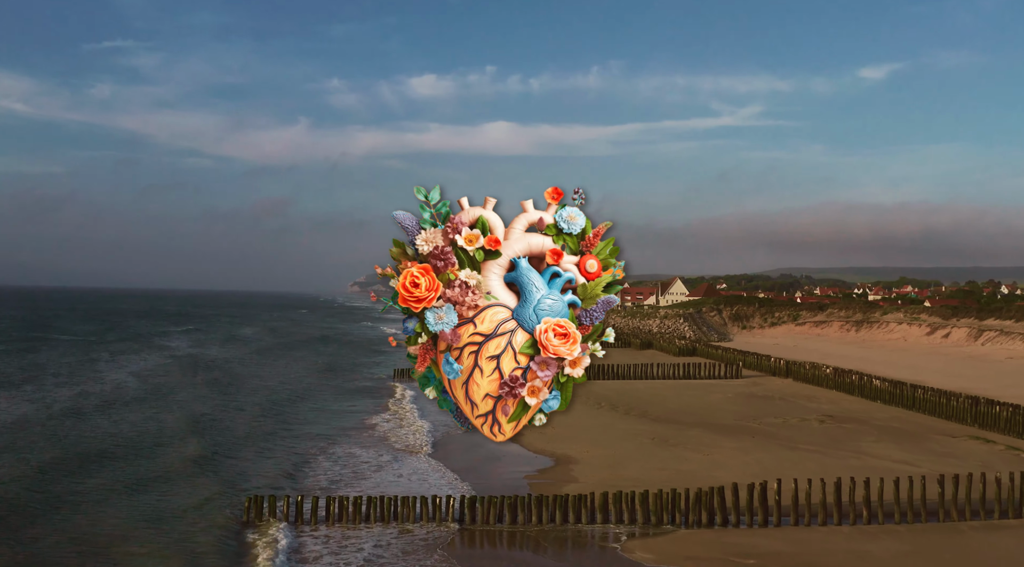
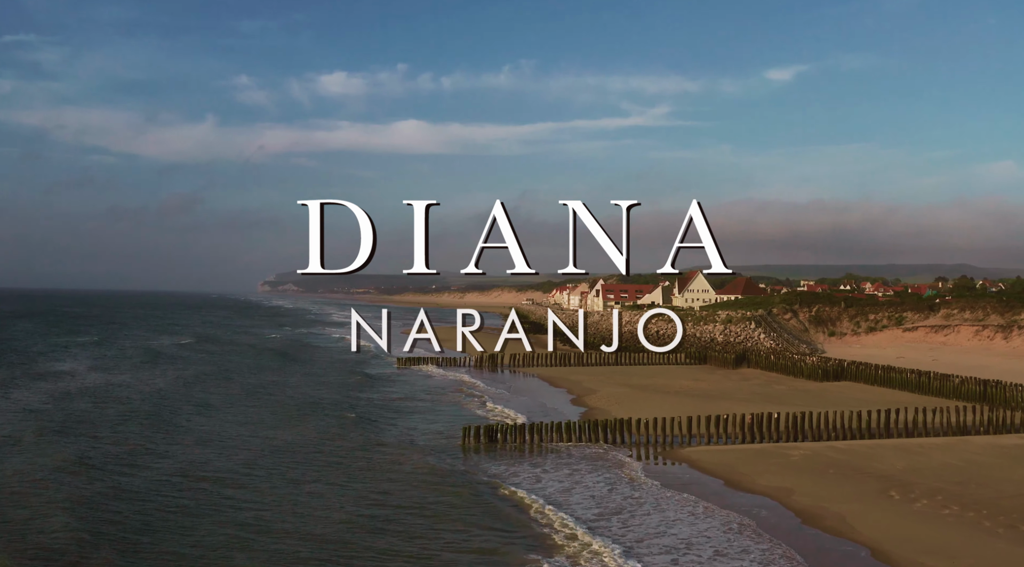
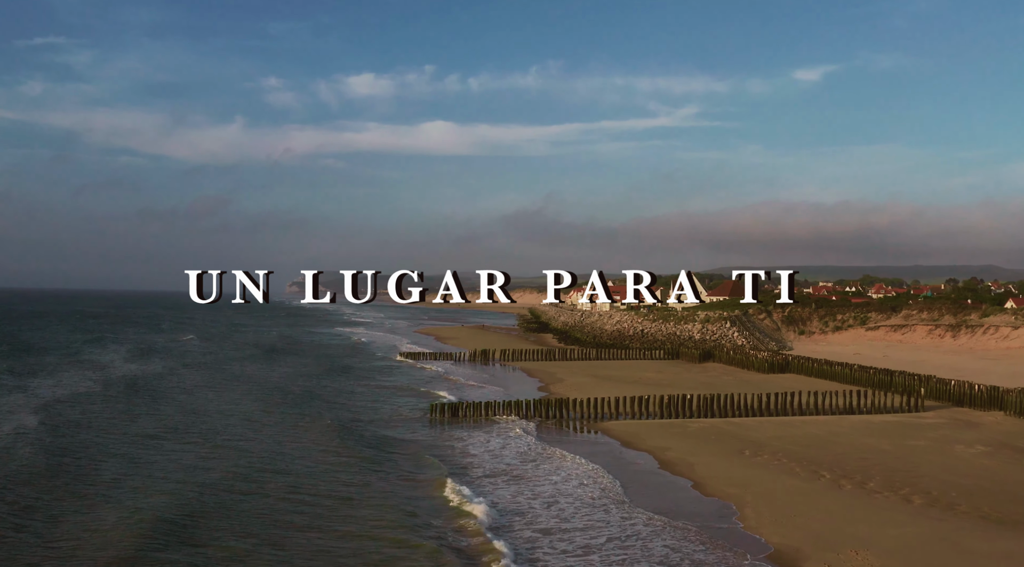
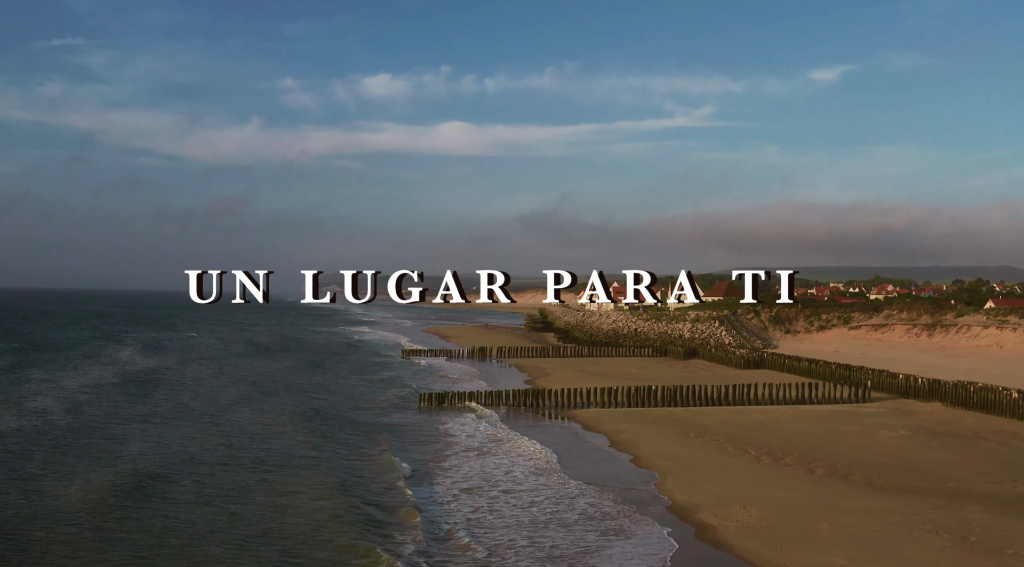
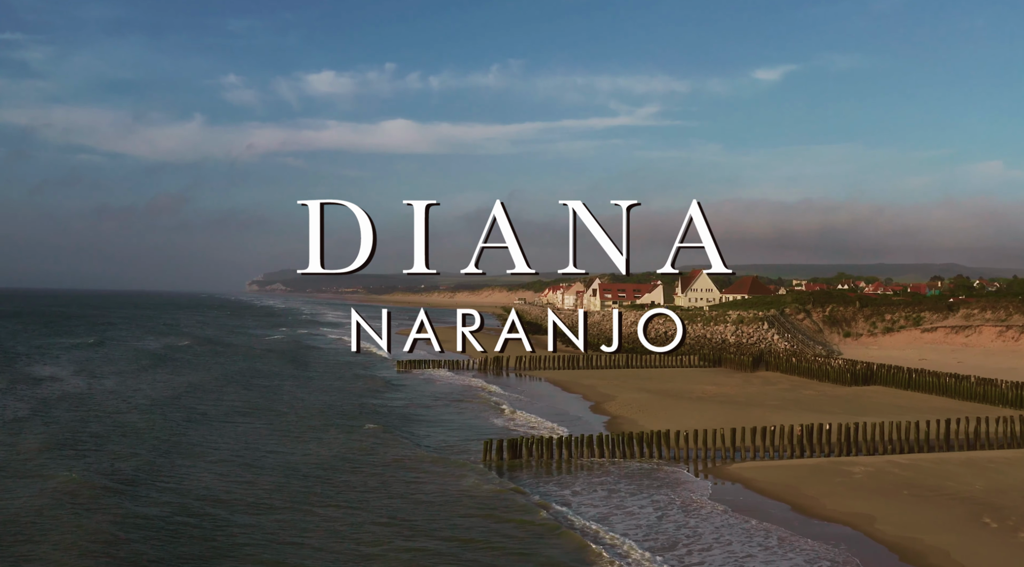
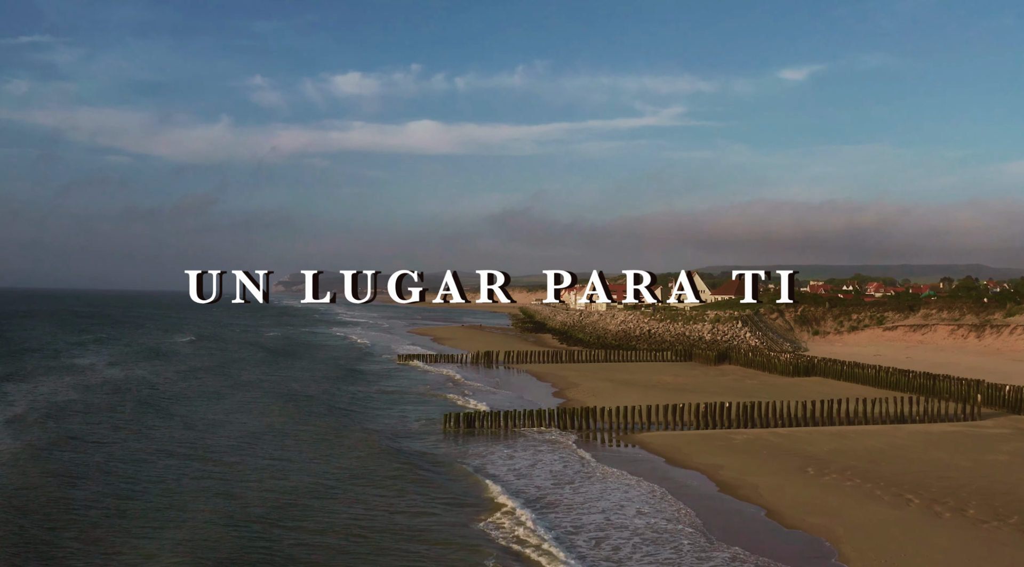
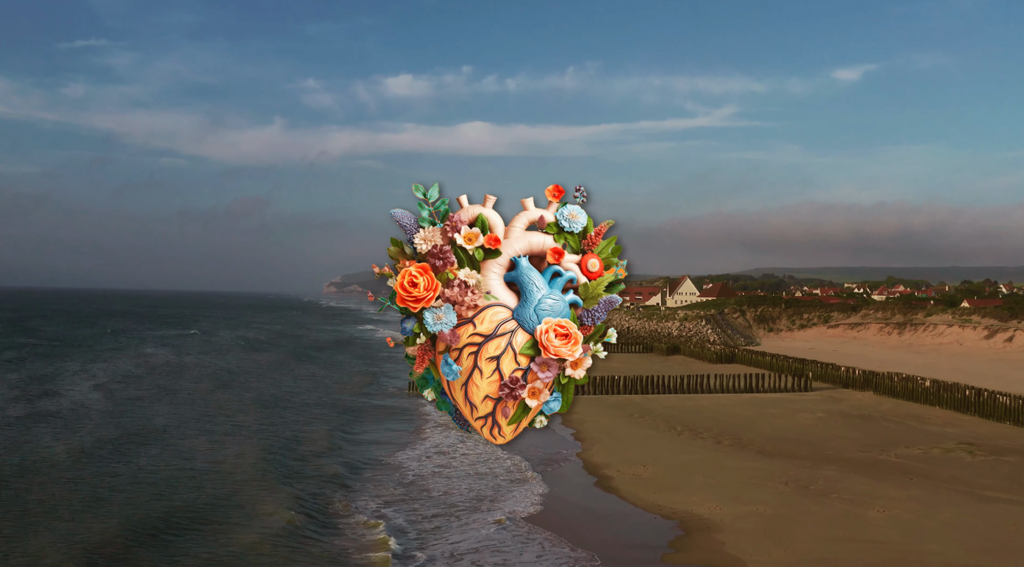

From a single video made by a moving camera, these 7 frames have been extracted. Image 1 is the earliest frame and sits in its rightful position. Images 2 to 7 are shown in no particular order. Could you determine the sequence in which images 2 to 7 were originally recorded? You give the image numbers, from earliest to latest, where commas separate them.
7, 4, 3, 6, 2, 5
